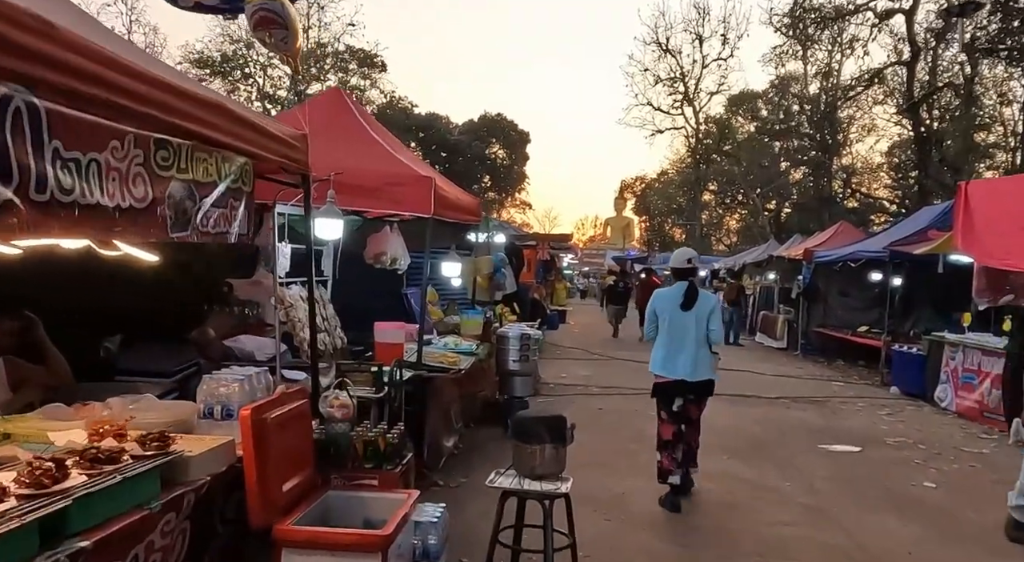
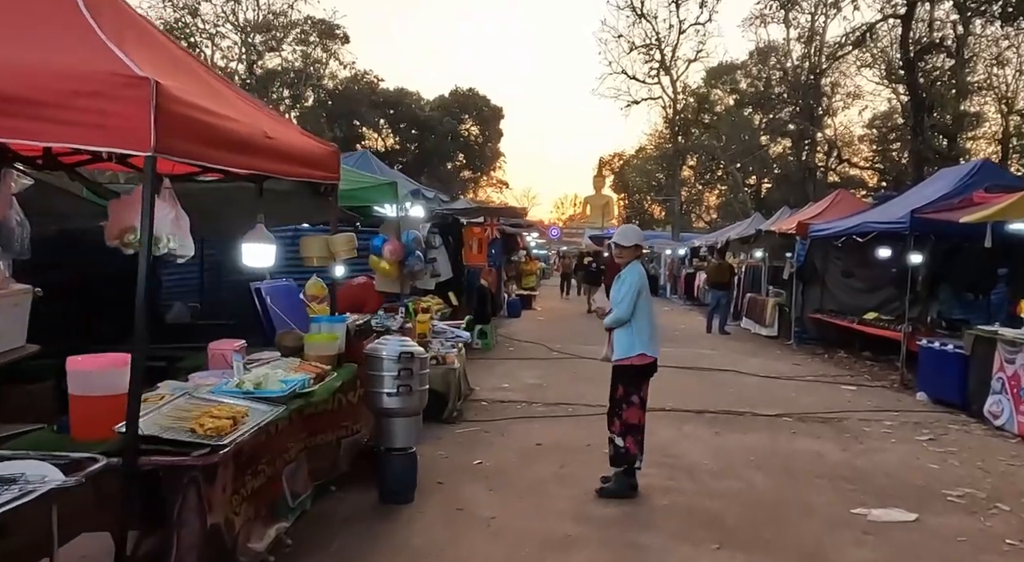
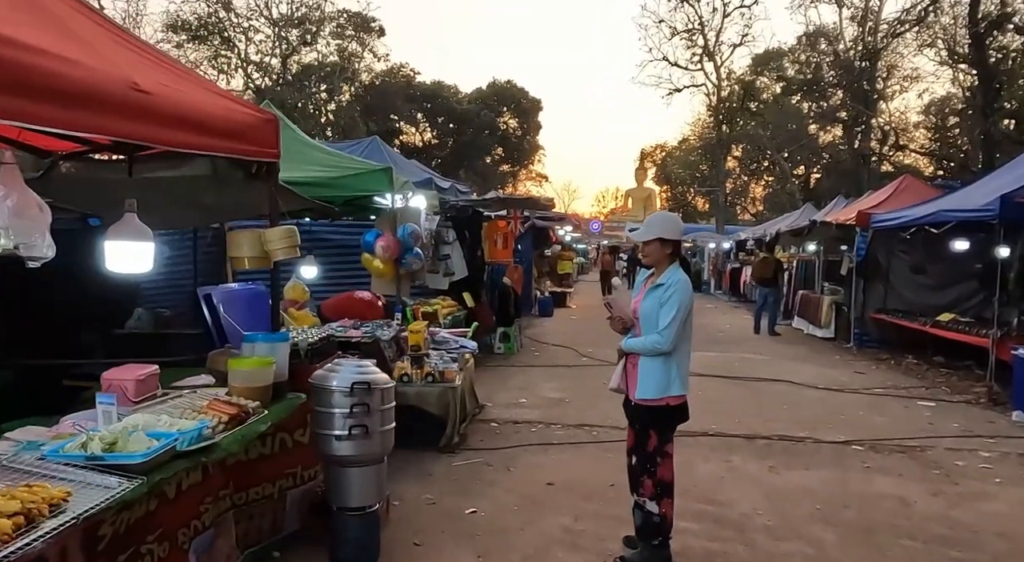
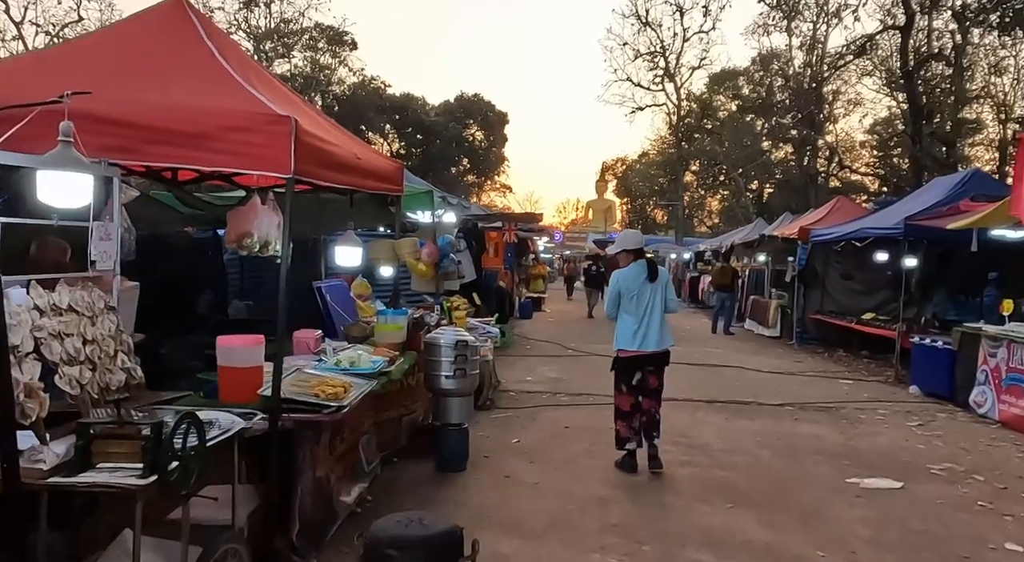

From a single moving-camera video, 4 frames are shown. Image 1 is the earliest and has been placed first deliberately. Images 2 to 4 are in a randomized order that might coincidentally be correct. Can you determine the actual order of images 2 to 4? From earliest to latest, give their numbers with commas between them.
4, 2, 3
